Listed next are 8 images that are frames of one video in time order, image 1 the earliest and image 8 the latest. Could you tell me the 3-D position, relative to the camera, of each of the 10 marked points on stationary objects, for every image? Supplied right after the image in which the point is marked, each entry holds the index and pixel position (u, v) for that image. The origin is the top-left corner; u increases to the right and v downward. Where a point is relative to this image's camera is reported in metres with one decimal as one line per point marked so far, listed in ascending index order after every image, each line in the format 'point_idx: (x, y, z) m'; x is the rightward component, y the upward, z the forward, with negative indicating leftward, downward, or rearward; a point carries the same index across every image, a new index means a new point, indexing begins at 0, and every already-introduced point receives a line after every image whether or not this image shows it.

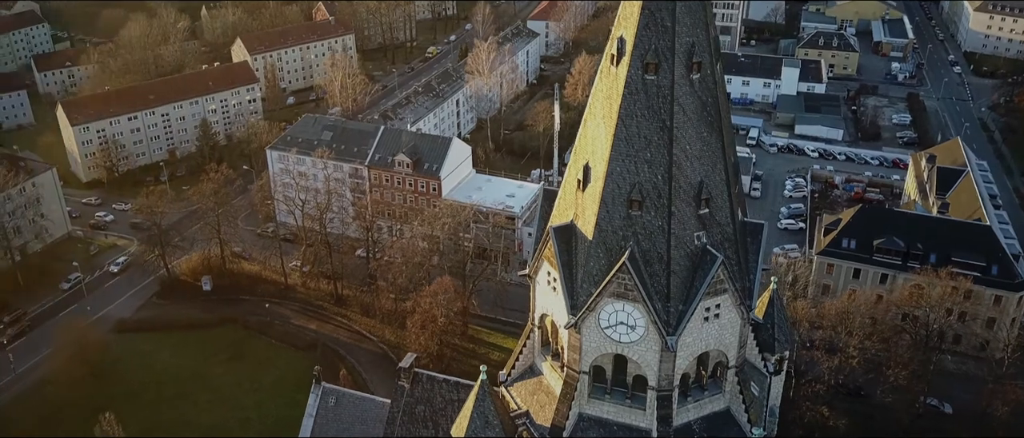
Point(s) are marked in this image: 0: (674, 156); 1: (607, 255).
0: (+2.8, +1.1, +13.8) m
1: (+1.8, -0.7, +14.4) m
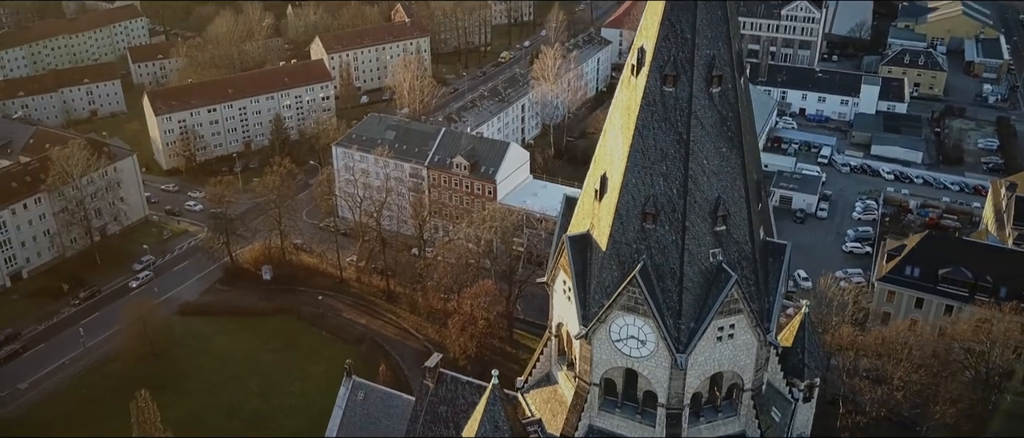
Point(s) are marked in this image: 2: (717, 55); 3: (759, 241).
0: (+3.0, +0.8, +13.5) m
1: (+2.0, -0.9, +14.2) m
2: (+3.4, +2.7, +13.0) m
3: (+4.5, -0.4, +14.5) m
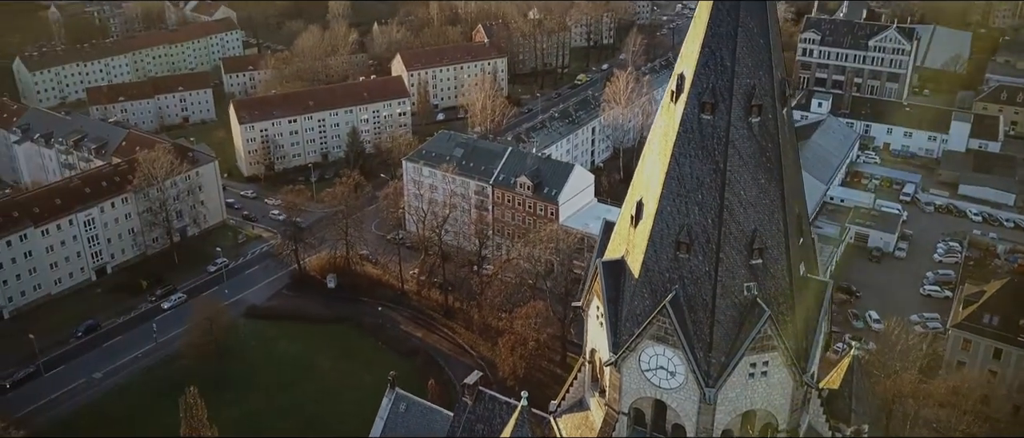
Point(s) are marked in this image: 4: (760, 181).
0: (+3.6, +0.3, +13.2) m
1: (+2.5, -1.4, +14.0) m
2: (+3.9, +2.2, +12.7) m
3: (+5.1, -1.1, +14.0) m
4: (+4.1, +0.6, +13.2) m
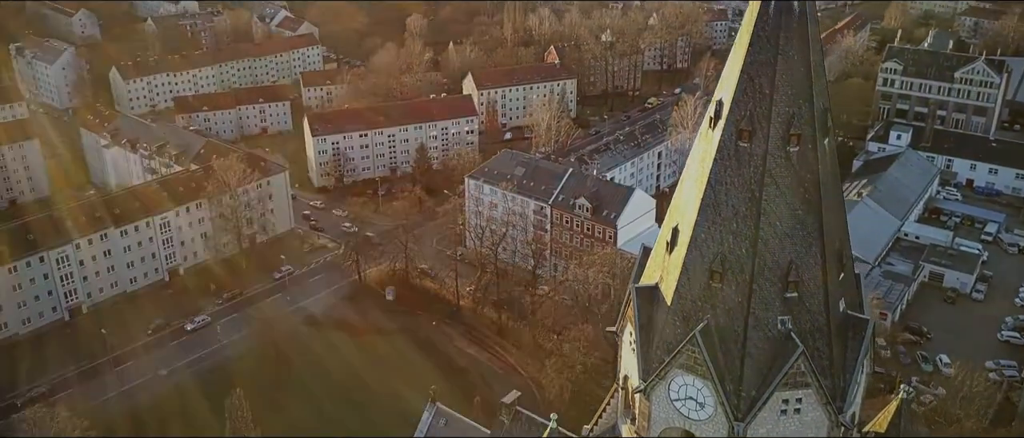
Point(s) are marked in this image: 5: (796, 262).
0: (+4.1, -0.2, +12.9) m
1: (+3.0, -1.8, +13.7) m
2: (+4.5, +1.7, +12.5) m
3: (+5.6, -1.6, +13.6) m
4: (+4.6, +0.1, +12.9) m
5: (+4.7, -0.7, +13.0) m
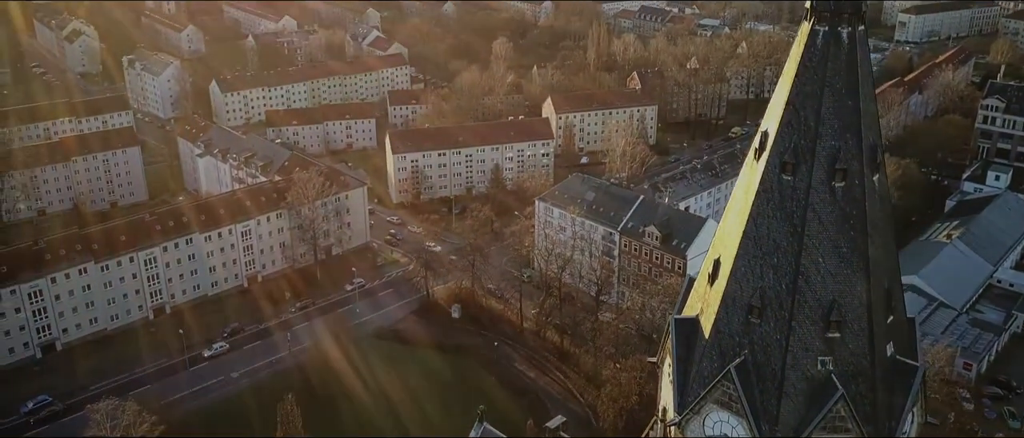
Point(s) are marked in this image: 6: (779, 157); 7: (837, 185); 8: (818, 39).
0: (+4.6, -0.7, +12.5) m
1: (+3.5, -2.4, +13.4) m
2: (+5.1, +1.1, +12.1) m
3: (+6.1, -2.3, +13.0) m
4: (+5.2, -0.5, +12.4) m
5: (+5.2, -1.3, +12.5) m
6: (+4.2, +1.0, +12.4) m
7: (+5.0, +0.5, +12.2) m
8: (+4.6, +2.7, +11.9) m
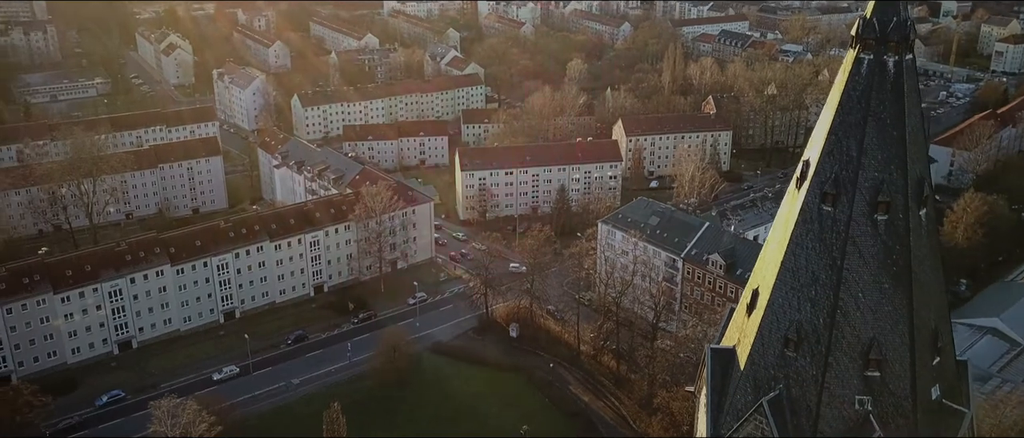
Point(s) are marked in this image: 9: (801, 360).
0: (+5.0, -1.2, +12.1) m
1: (+4.0, -2.9, +13.0) m
2: (+5.5, +0.6, +11.6) m
3: (+6.5, -2.9, +12.4) m
4: (+5.6, -1.0, +11.9) m
5: (+5.6, -1.8, +12.0) m
6: (+4.7, +0.5, +12.1) m
7: (+5.5, 0.0, +11.8) m
8: (+5.1, +2.2, +11.5) m
9: (+4.6, -2.2, +12.5) m
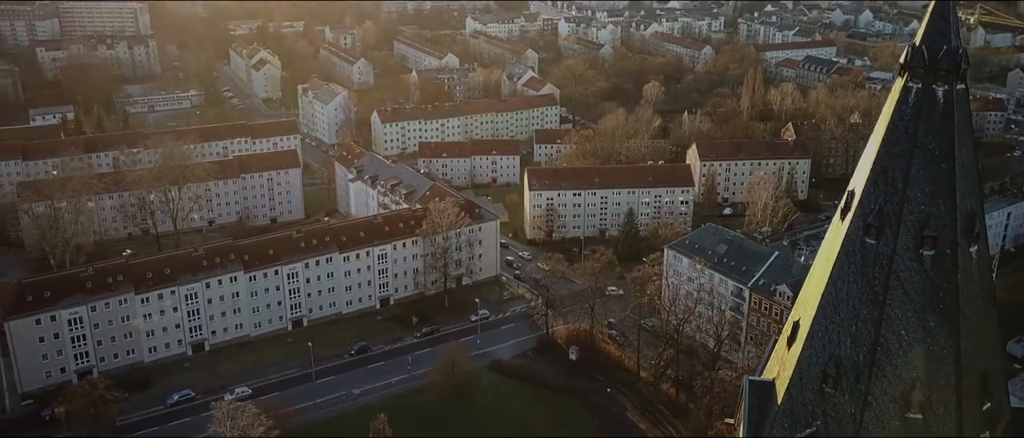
0: (+5.4, -1.7, +11.6) m
1: (+4.4, -3.3, +12.6) m
2: (+6.0, +0.1, +11.2) m
3: (+6.9, -3.4, +11.7) m
4: (+6.0, -1.5, +11.4) m
5: (+6.0, -2.3, +11.5) m
6: (+5.2, 0.0, +11.7) m
7: (+5.9, -0.5, +11.3) m
8: (+5.6, +1.7, +11.1) m
9: (+5.0, -2.7, +12.0) m
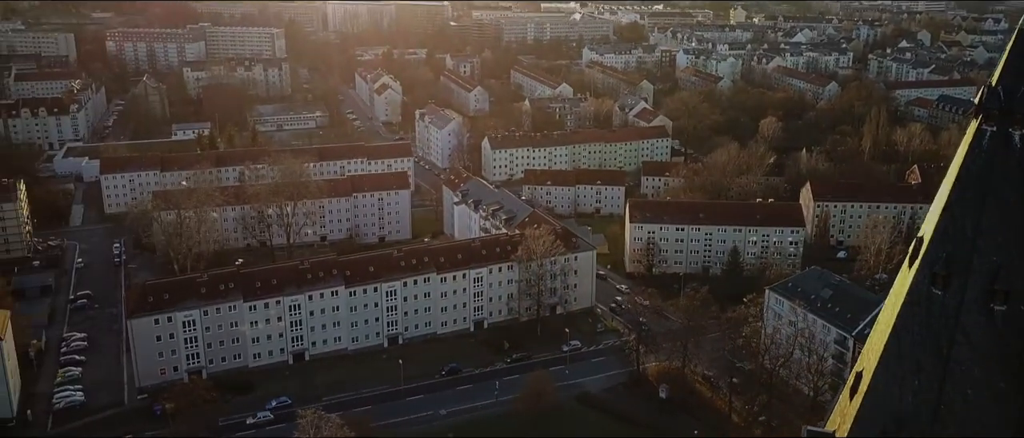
0: (+5.9, -2.4, +10.8) m
1: (+5.0, -4.0, +11.9) m
2: (+6.5, -0.6, +10.4) m
3: (+7.3, -4.2, +10.7) m
4: (+6.5, -2.2, +10.5) m
5: (+6.4, -3.0, +10.6) m
6: (+5.8, -0.7, +11.0) m
7: (+6.4, -1.2, +10.5) m
8: (+6.2, +1.1, +10.4) m
9: (+5.5, -3.4, +11.3) m
